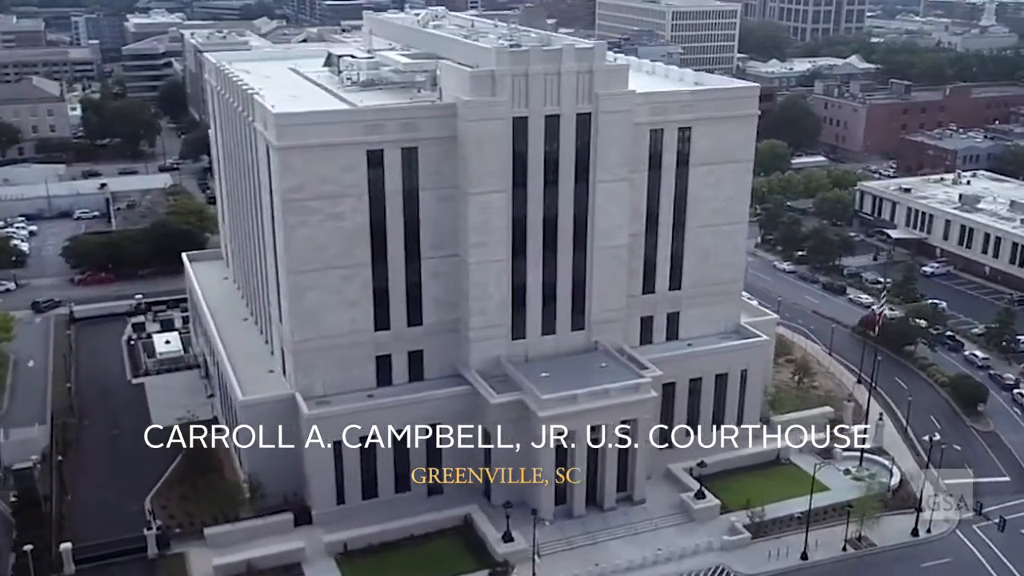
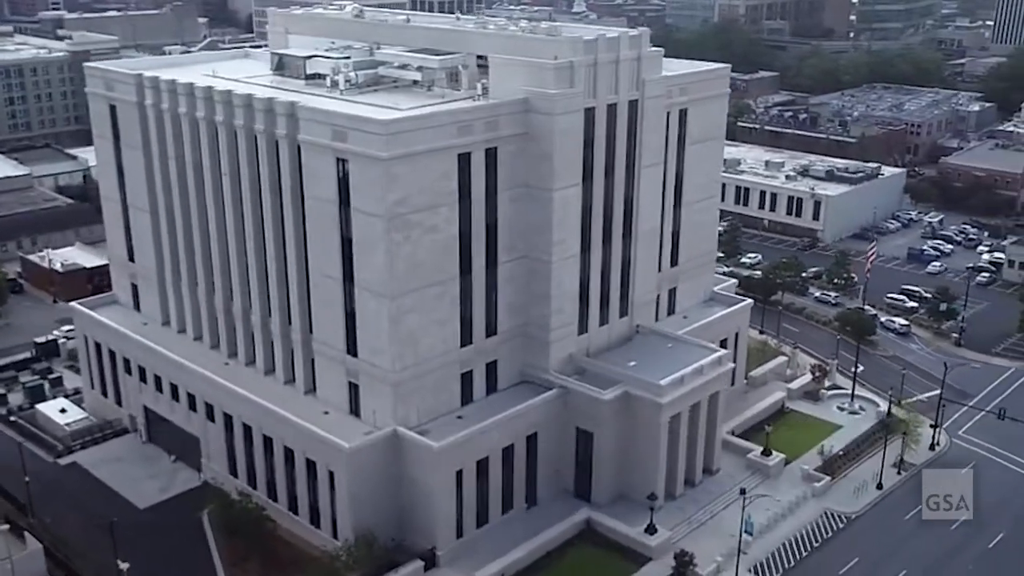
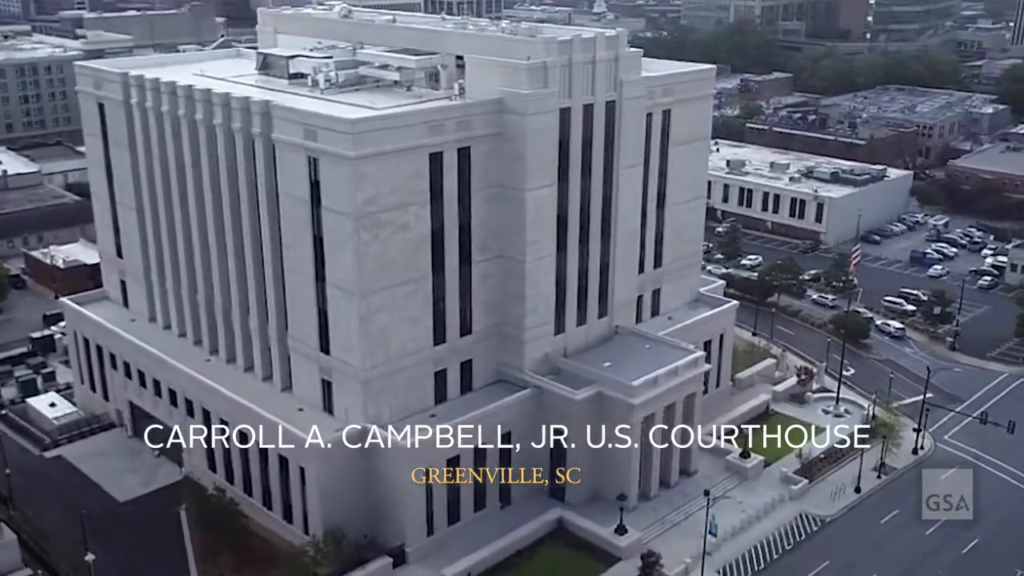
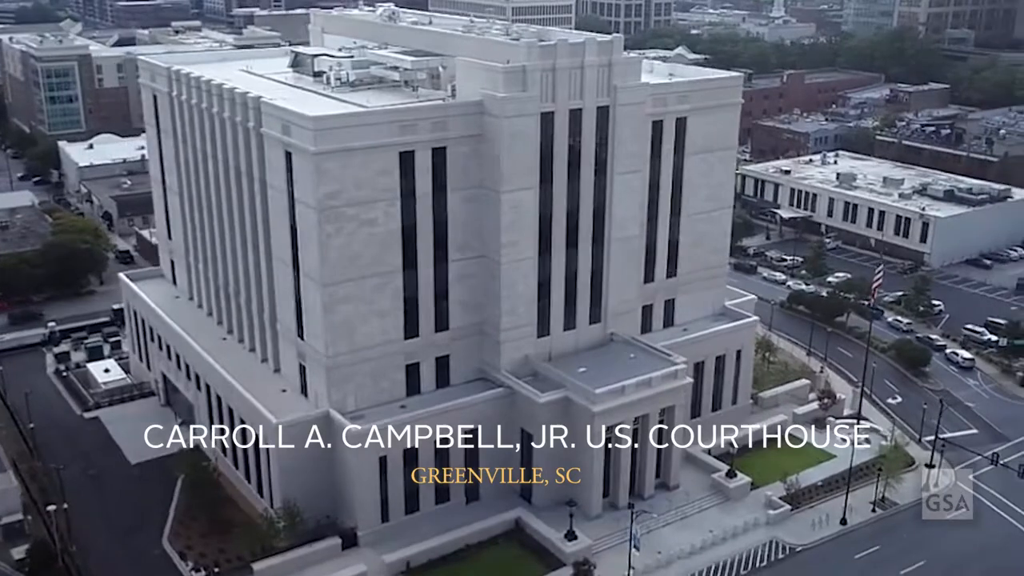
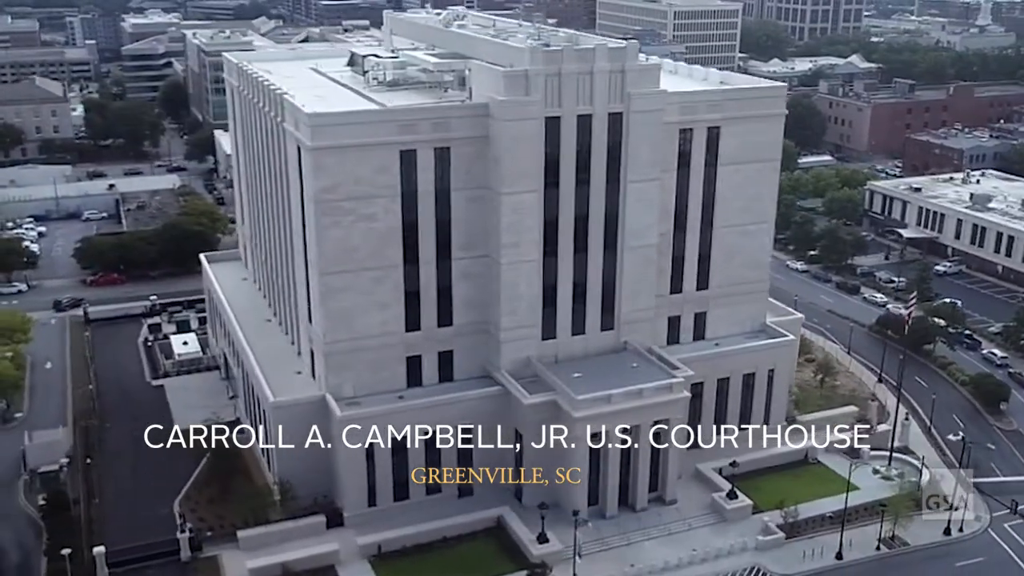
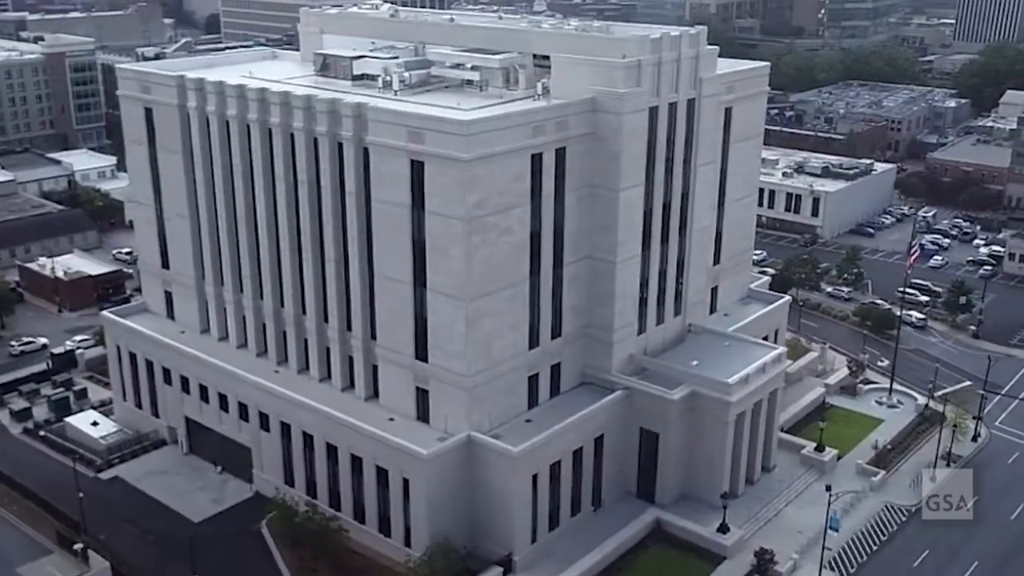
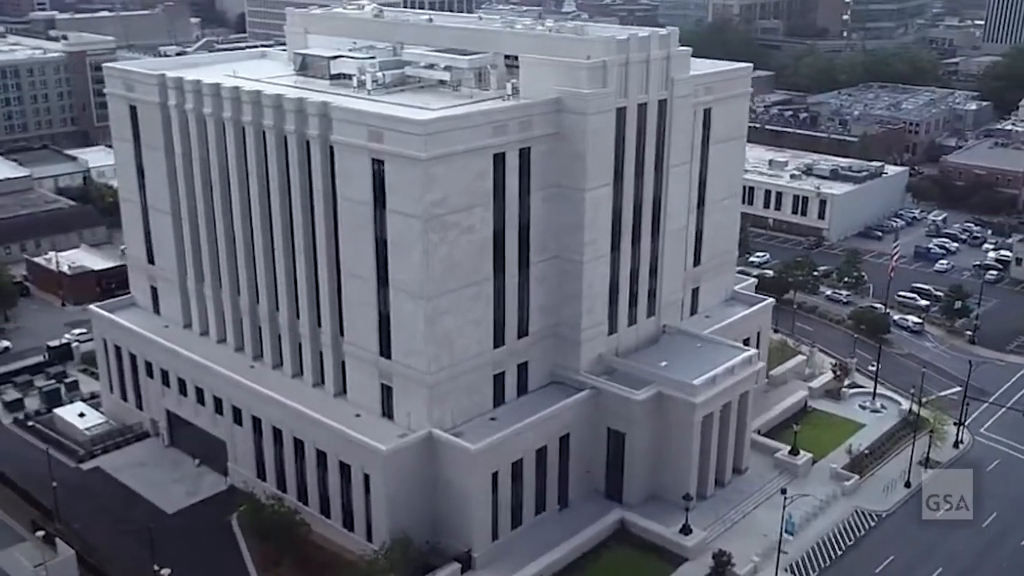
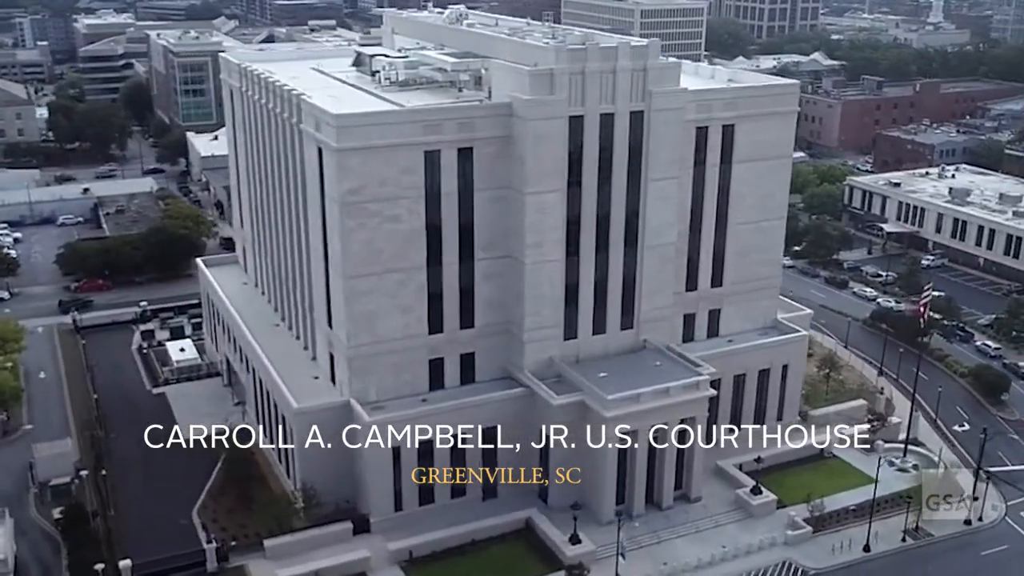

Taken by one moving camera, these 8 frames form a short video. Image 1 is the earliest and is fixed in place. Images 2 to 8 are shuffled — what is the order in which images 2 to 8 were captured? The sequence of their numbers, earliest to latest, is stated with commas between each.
5, 8, 4, 3, 2, 7, 6
